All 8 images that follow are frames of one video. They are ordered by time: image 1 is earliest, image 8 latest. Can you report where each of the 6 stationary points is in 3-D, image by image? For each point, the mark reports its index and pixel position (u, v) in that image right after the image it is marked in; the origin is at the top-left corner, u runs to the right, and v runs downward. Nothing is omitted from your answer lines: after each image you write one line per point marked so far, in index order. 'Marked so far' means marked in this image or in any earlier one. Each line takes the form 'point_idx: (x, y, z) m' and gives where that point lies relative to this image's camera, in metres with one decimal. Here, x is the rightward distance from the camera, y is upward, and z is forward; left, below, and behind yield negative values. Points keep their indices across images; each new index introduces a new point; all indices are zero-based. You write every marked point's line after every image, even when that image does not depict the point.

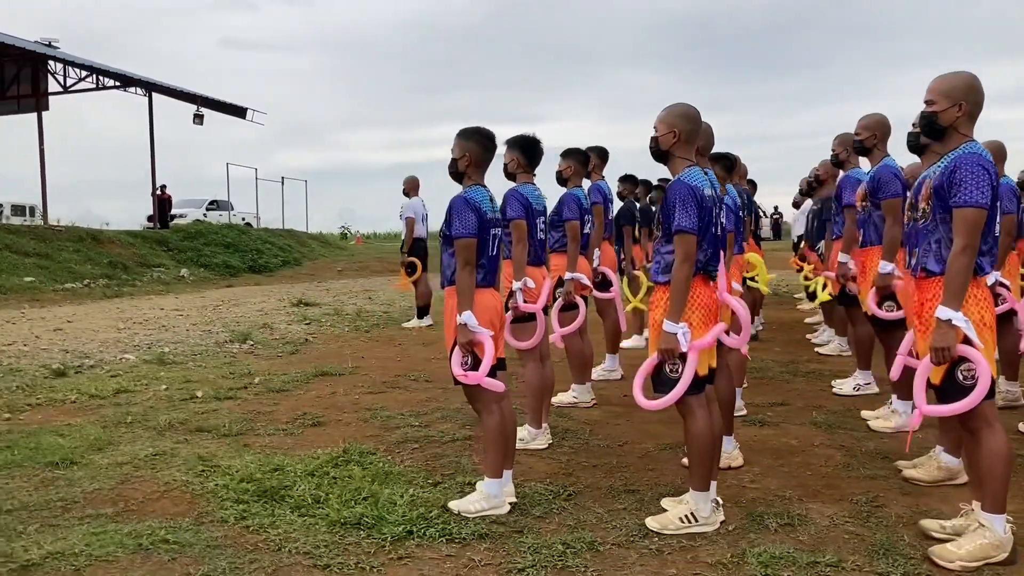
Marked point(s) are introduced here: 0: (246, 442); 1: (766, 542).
0: (-1.4, -0.8, +5.1) m
1: (+1.0, -1.0, +3.7) m
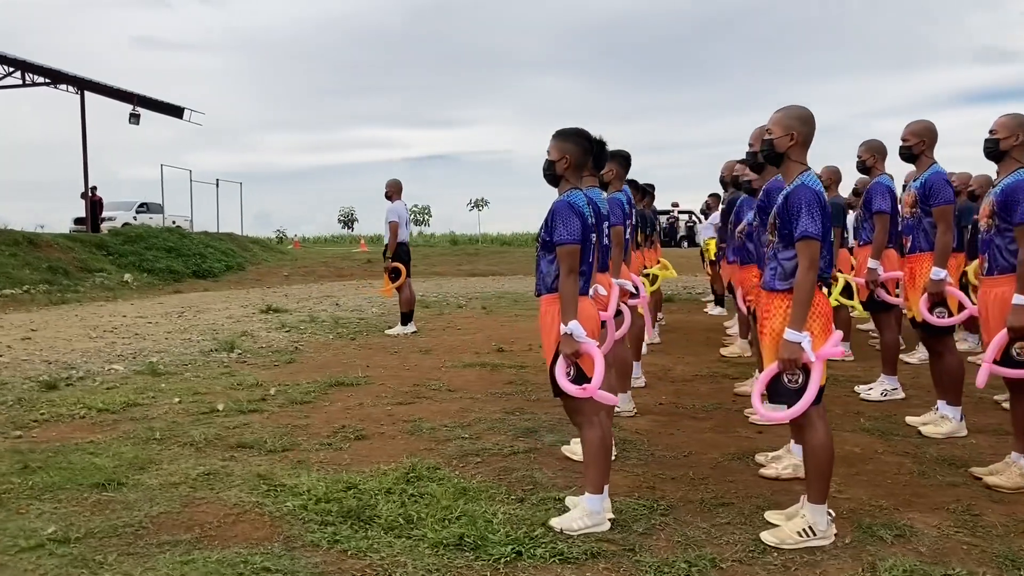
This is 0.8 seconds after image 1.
0: (-1.0, -0.9, +4.8) m
1: (+1.4, -1.0, +3.6) m
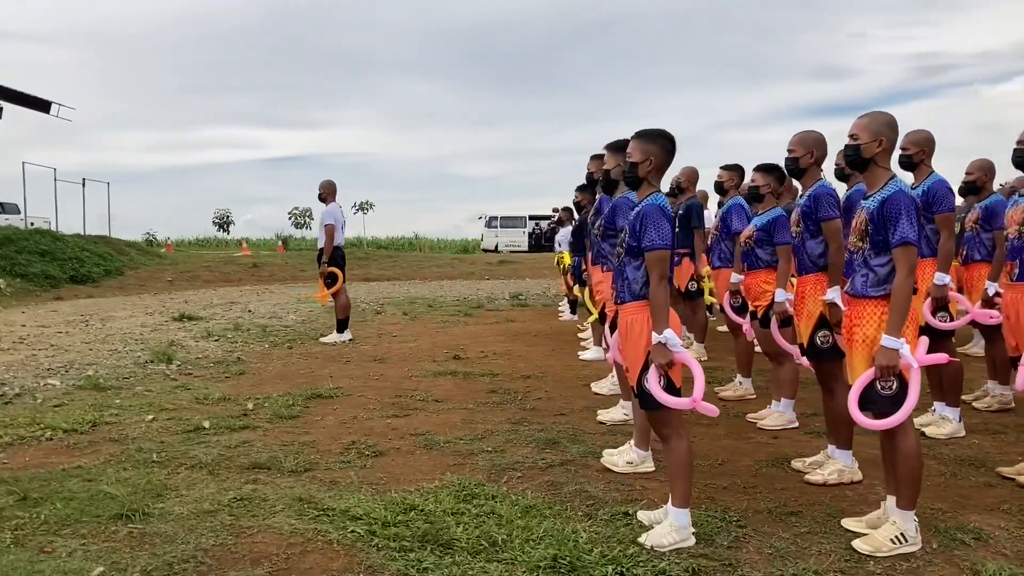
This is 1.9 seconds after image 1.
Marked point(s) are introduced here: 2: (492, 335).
0: (-0.8, -0.9, +4.5) m
1: (+1.8, -1.0, +3.6) m
2: (-0.2, -0.5, +10.8) m
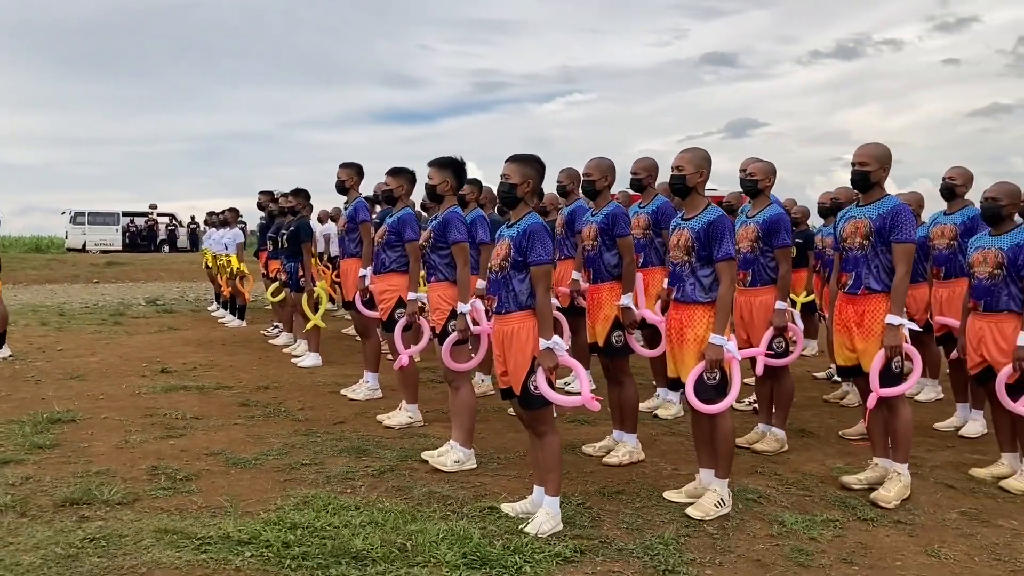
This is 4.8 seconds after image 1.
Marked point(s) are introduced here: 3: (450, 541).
0: (-1.5, -1.0, +4.2) m
1: (+1.2, -1.1, +4.5) m
2: (-3.6, -0.6, +10.2) m
3: (-0.2, -1.0, +3.8) m
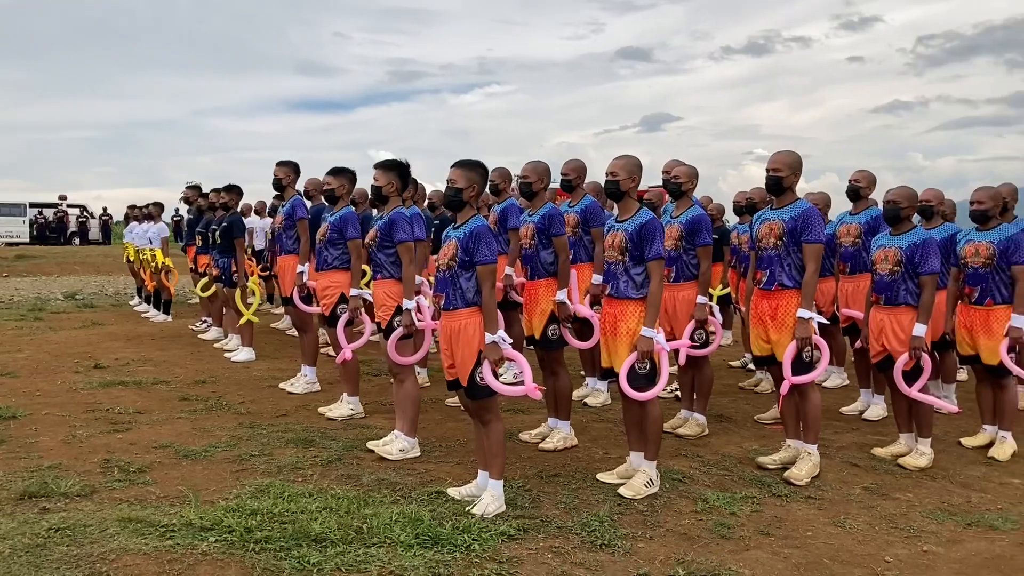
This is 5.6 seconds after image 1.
0: (-1.7, -0.9, +4.3) m
1: (+0.9, -1.0, +4.9) m
2: (-4.4, -0.5, +10.1) m
3: (-0.5, -1.0, +4.1) m
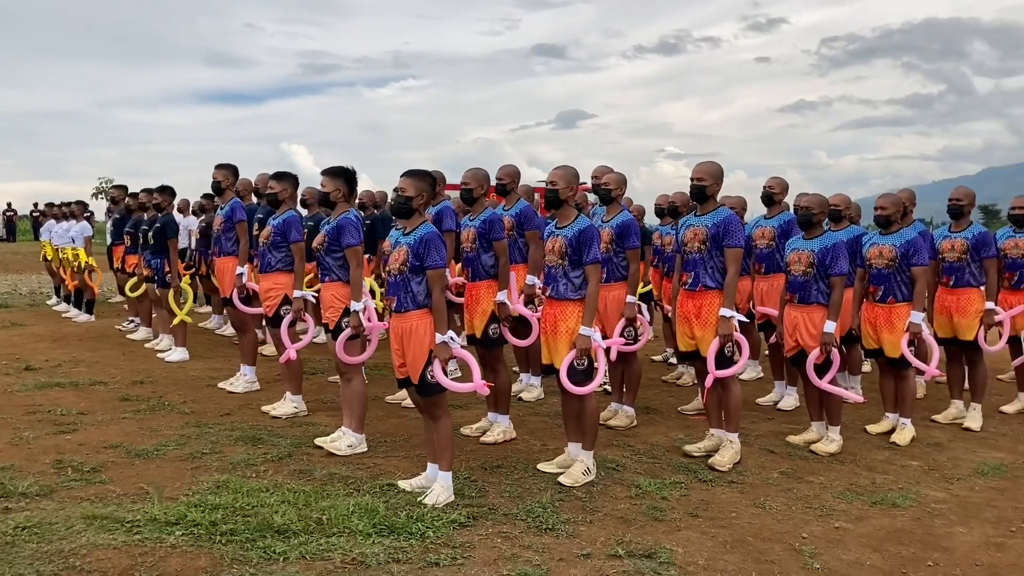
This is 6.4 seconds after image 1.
0: (-2.0, -1.0, +4.4) m
1: (+0.6, -1.0, +5.3) m
2: (-5.1, -0.5, +10.0) m
3: (-0.7, -1.0, +4.3) m
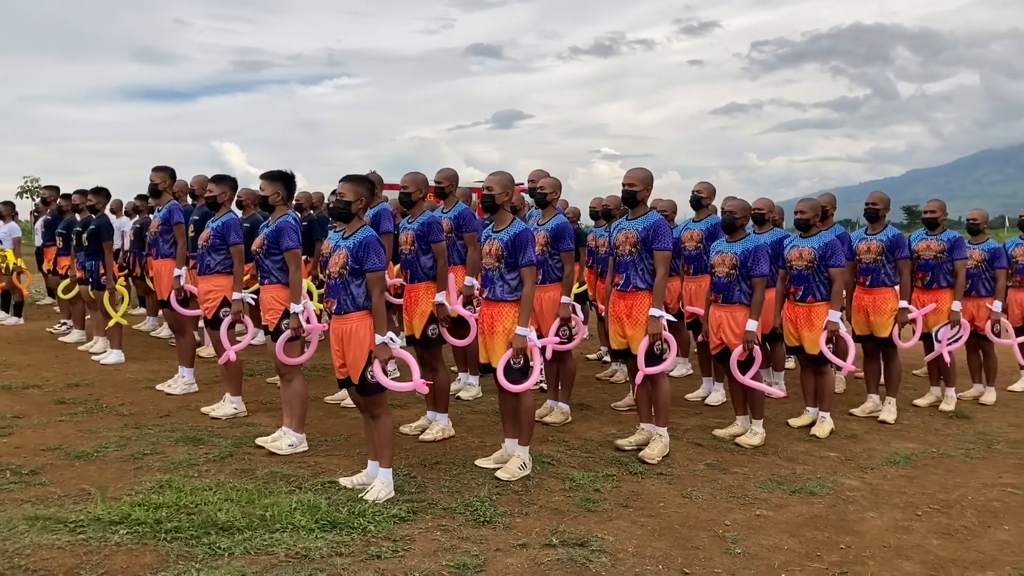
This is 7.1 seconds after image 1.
0: (-2.3, -1.0, +4.5) m
1: (+0.3, -1.0, +5.5) m
2: (-5.8, -0.6, +9.8) m
3: (-1.0, -1.0, +4.5) m
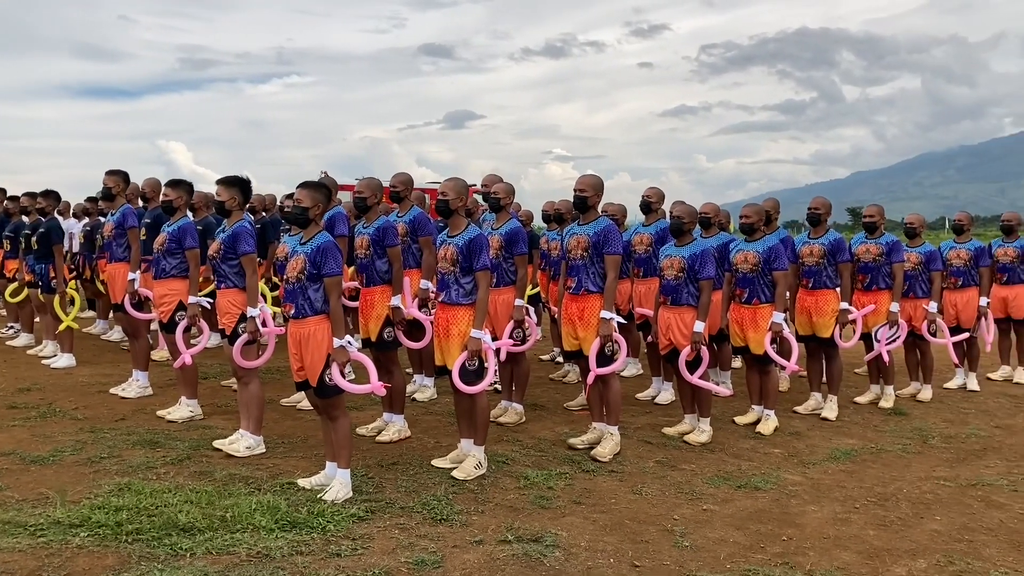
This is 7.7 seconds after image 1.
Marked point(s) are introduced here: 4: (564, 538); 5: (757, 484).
0: (-2.5, -1.0, +4.5) m
1: (0.0, -1.1, +5.6) m
2: (-6.2, -0.6, +9.7) m
3: (-1.2, -1.1, +4.5) m
4: (+0.2, -1.2, +4.5) m
5: (+1.4, -1.1, +5.5) m
